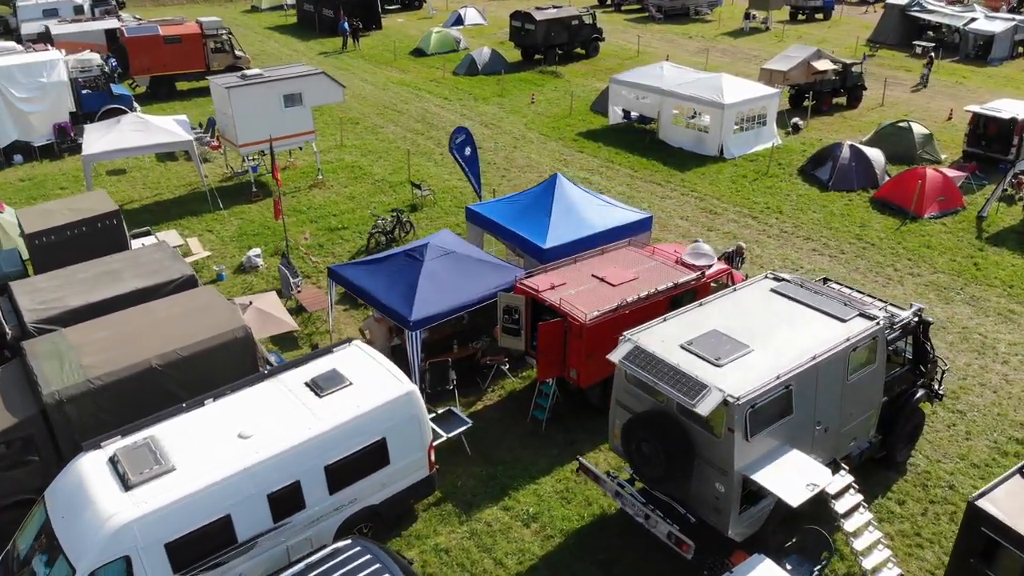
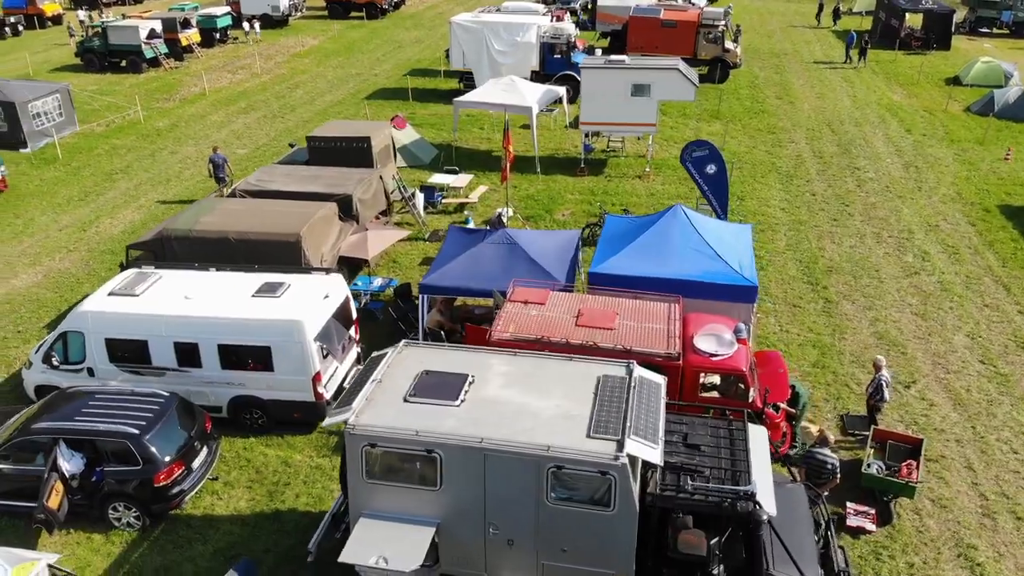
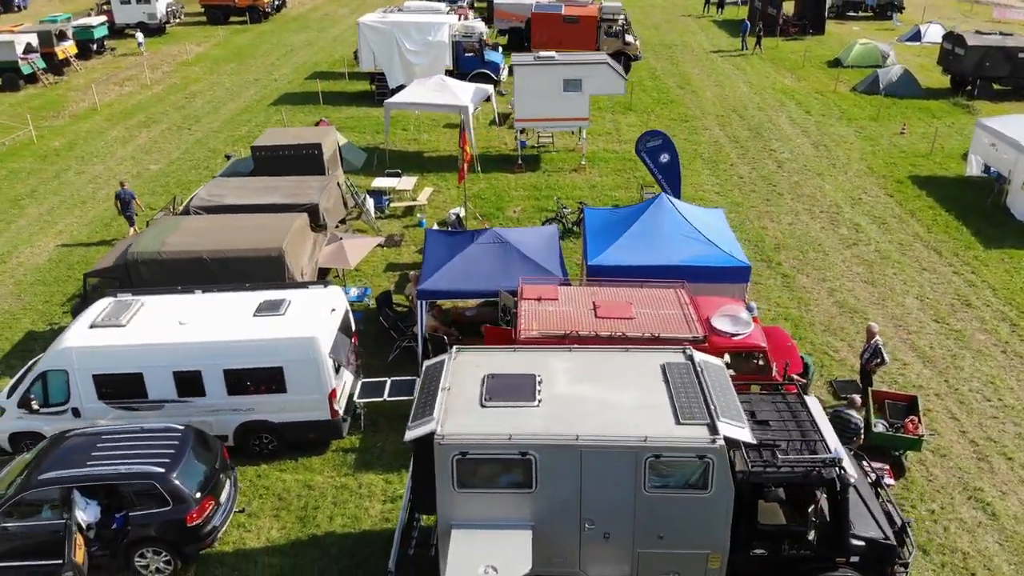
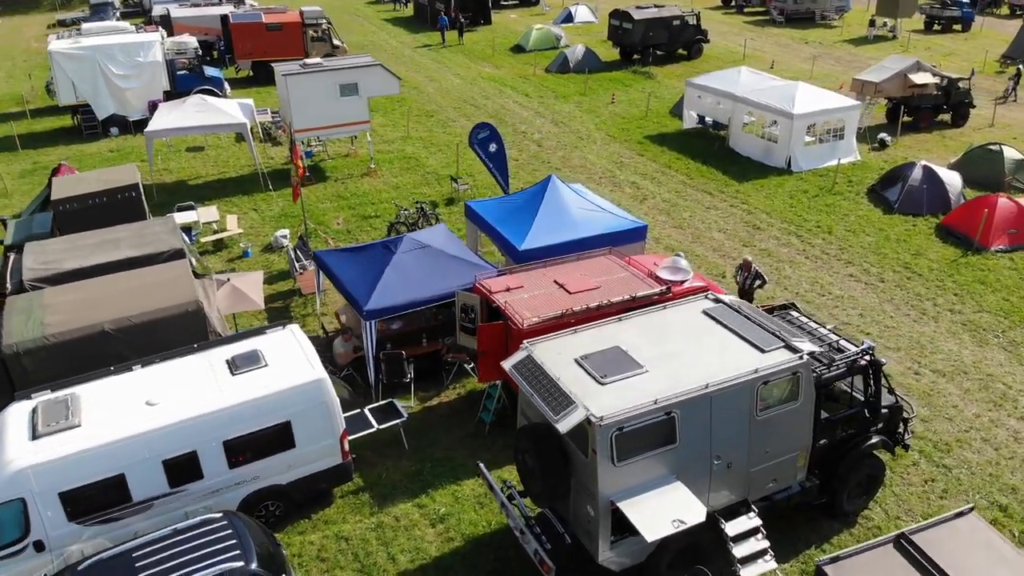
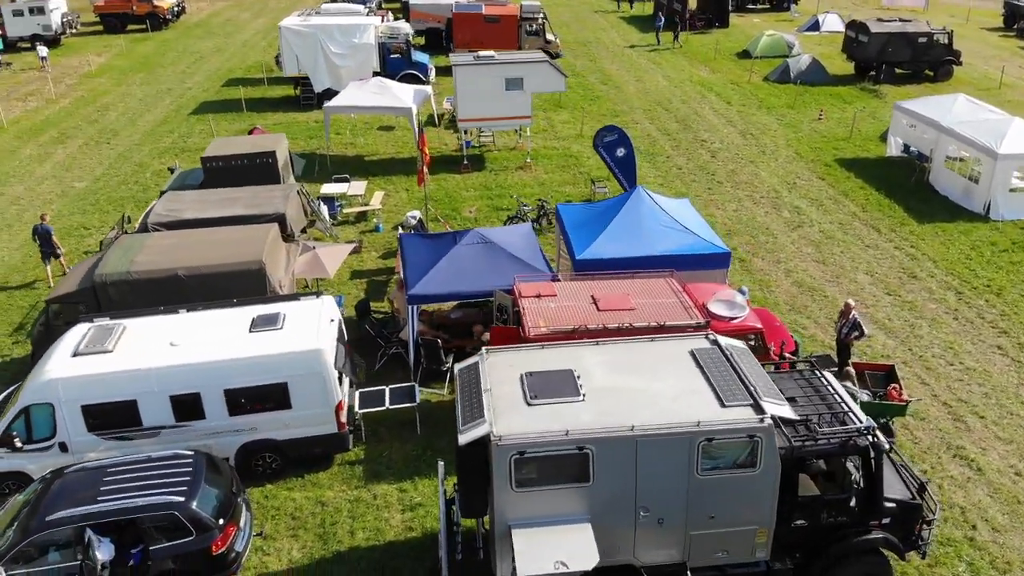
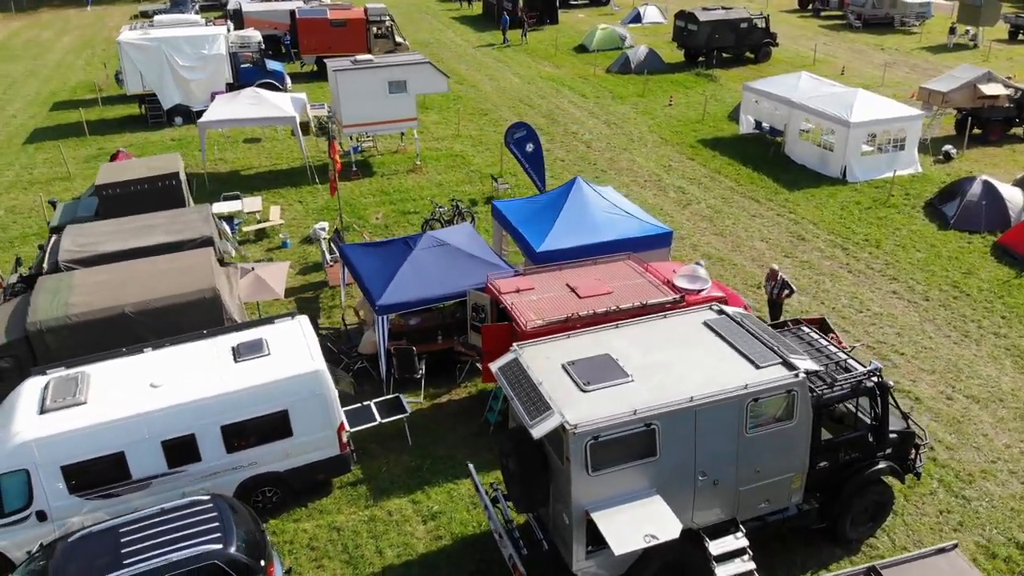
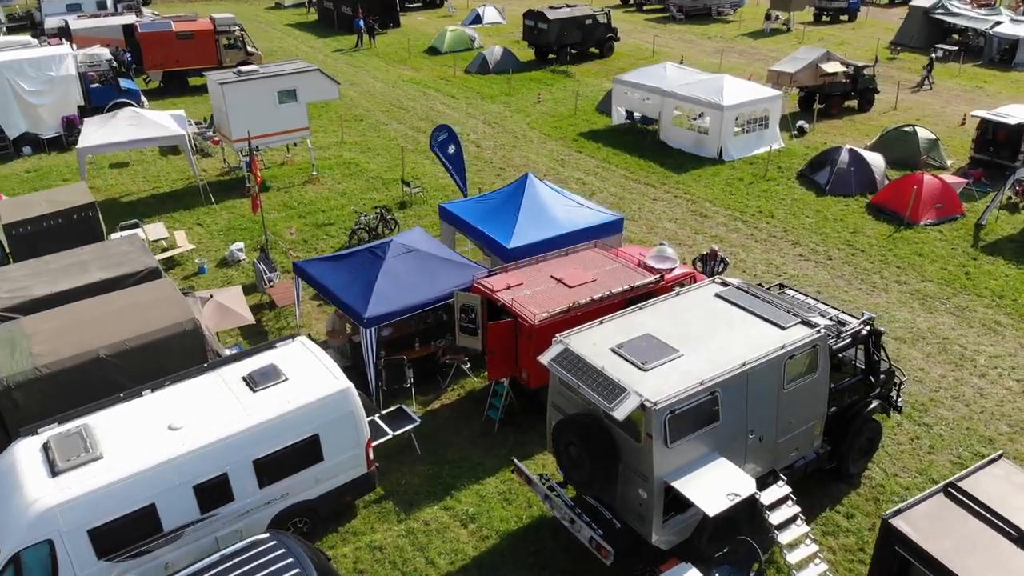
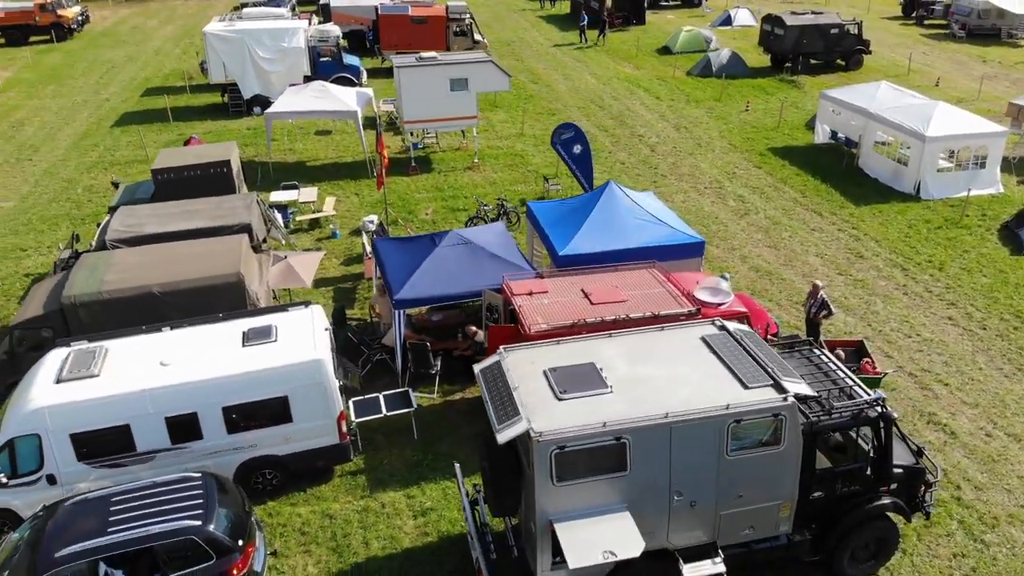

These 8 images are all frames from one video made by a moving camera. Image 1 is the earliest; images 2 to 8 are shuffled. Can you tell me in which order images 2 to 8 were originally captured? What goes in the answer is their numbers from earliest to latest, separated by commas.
7, 4, 6, 8, 5, 3, 2
